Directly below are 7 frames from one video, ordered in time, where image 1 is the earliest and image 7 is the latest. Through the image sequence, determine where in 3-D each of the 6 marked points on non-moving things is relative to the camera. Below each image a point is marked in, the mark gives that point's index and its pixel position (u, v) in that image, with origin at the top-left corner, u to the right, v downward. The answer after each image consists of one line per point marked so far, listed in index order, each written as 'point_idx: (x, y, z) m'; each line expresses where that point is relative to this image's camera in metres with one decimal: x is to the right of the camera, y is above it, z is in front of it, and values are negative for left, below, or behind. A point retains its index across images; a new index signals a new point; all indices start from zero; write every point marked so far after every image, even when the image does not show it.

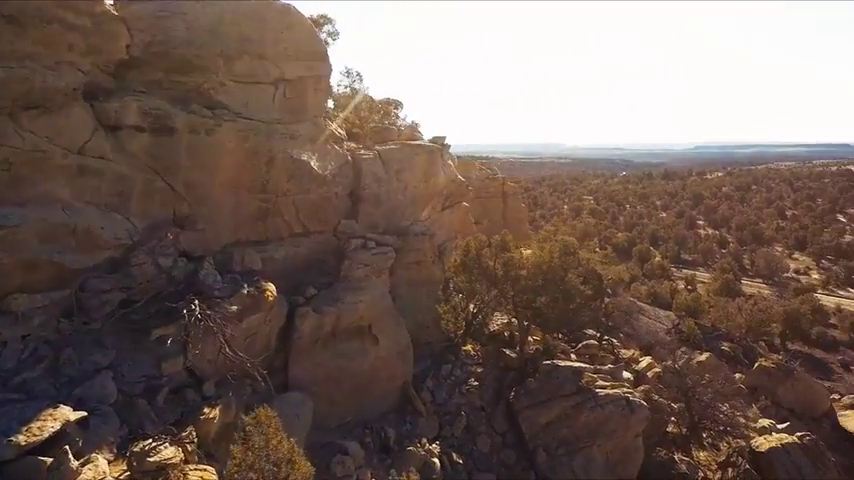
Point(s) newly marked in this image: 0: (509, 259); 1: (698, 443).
0: (+1.6, -0.4, +13.2) m
1: (+6.1, -4.6, +13.4) m
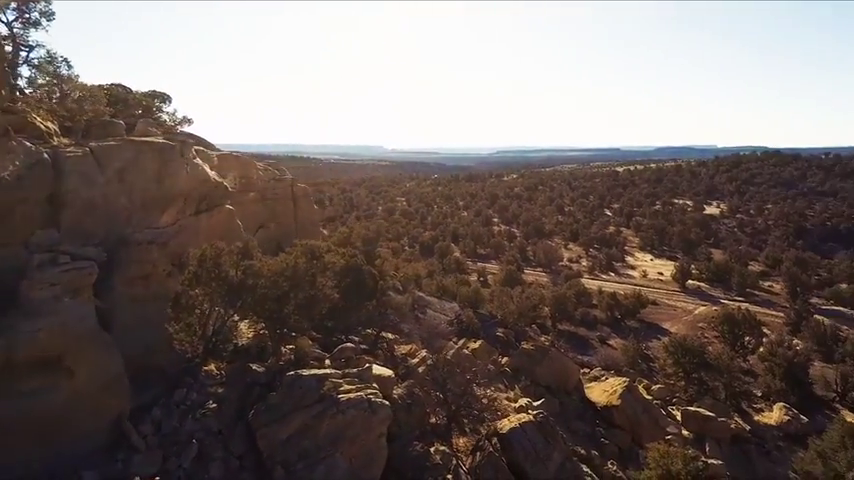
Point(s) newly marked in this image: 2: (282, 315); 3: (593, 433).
0: (-3.7, -0.6, +12.4) m
1: (+0.7, -4.5, +14.0) m
2: (-3.2, -1.6, +12.8) m
3: (+4.9, -5.7, +17.5) m
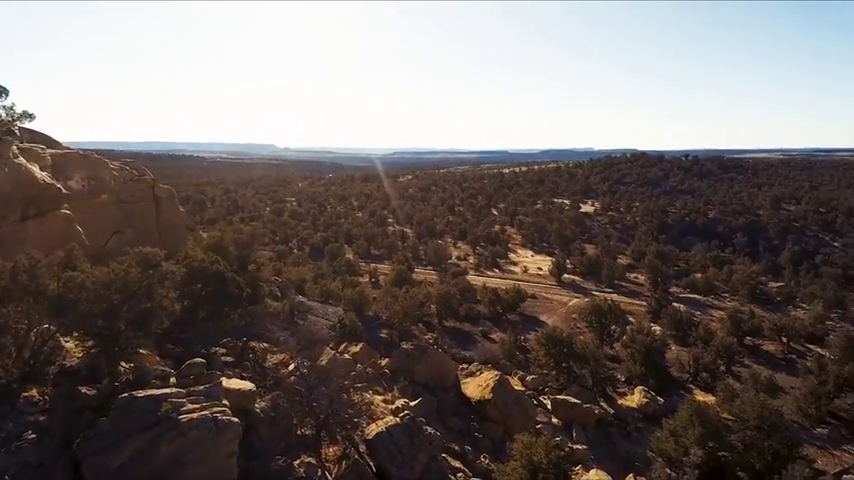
0: (-6.4, -0.7, +11.2) m
1: (-2.3, -4.6, +13.6) m
2: (-6.0, -1.8, +11.7) m
3: (+1.2, -5.7, +17.8) m
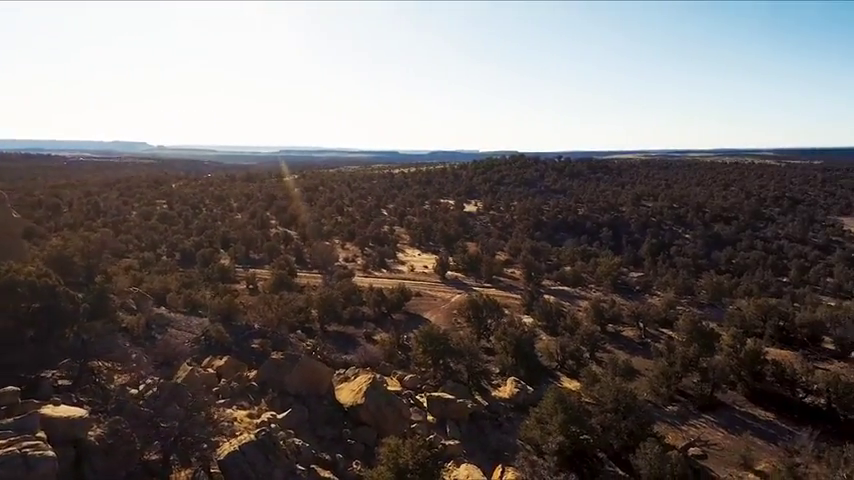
0: (-9.0, -1.0, +9.5) m
1: (-5.3, -4.7, +12.6) m
2: (-8.7, -2.0, +10.1) m
3: (-2.7, -5.8, +17.5) m
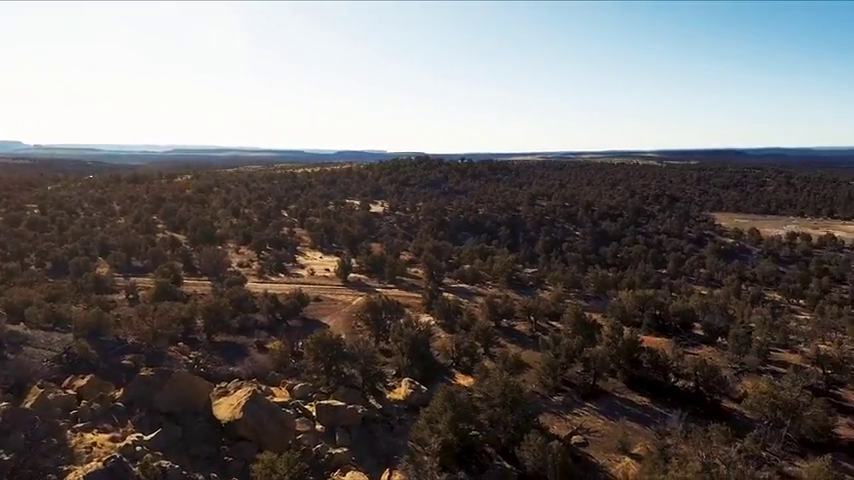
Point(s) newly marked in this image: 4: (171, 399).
0: (-11.0, -1.2, +7.7) m
1: (-7.8, -5.0, +11.4) m
2: (-10.8, -2.3, +8.3) m
3: (-6.0, -5.9, +16.6) m
4: (-7.8, -4.8, +17.8) m
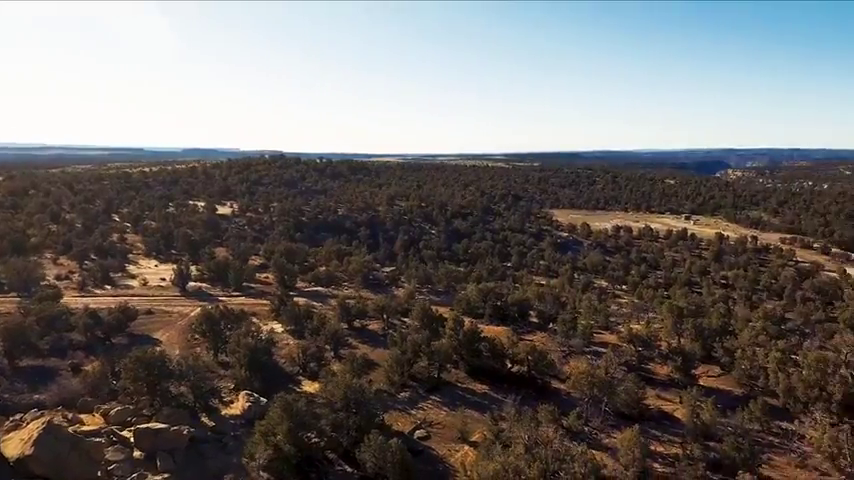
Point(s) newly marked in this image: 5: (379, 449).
0: (-13.3, -1.7, +4.7) m
1: (-11.0, -5.3, +9.1) m
2: (-13.2, -2.7, +5.4) m
3: (-10.4, -6.3, +14.5) m
4: (-12.5, -5.2, +15.3) m
5: (-1.7, -7.2, +20.4) m
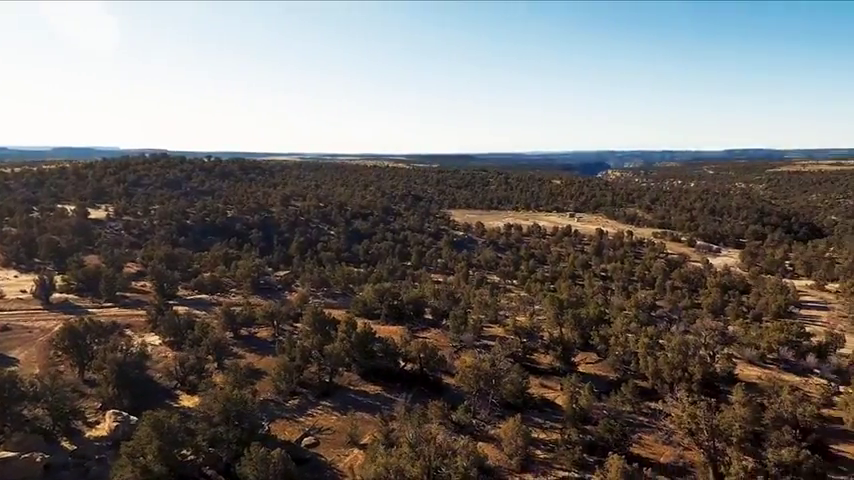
0: (-14.5, -2.1, +2.4) m
1: (-12.9, -5.7, +7.1) m
2: (-14.5, -3.1, +3.0) m
3: (-13.2, -6.6, +12.6) m
4: (-15.4, -5.5, +13.0) m
5: (-5.6, -7.4, +19.8) m
